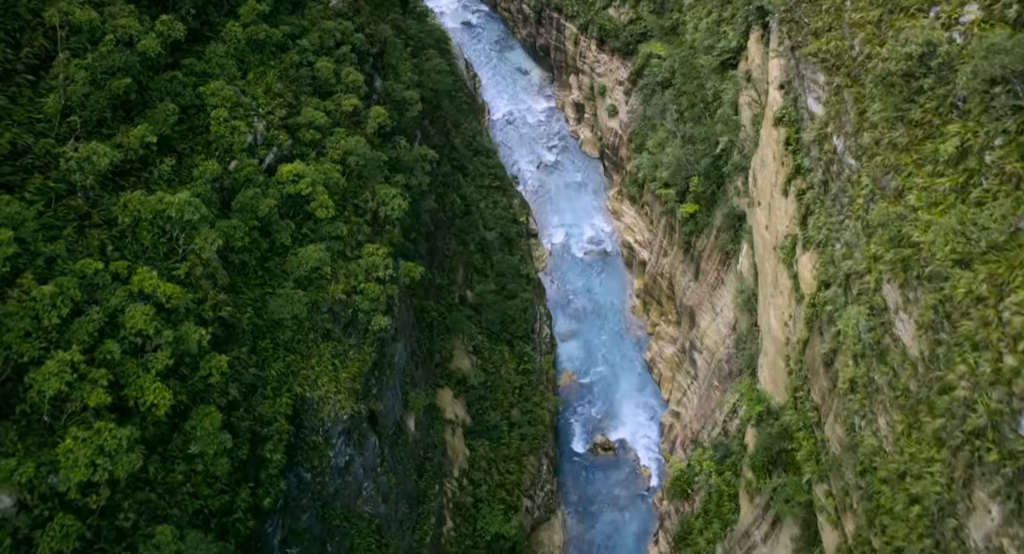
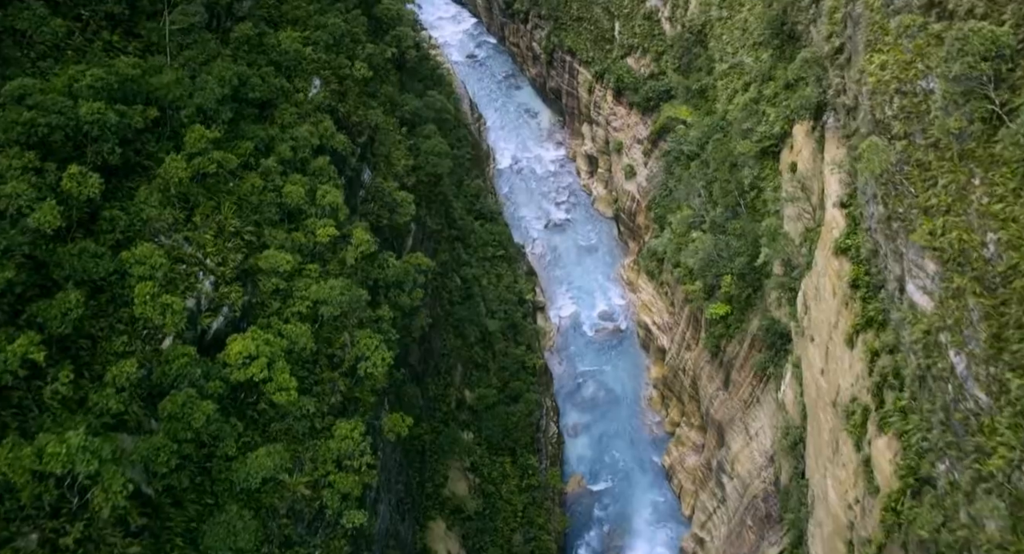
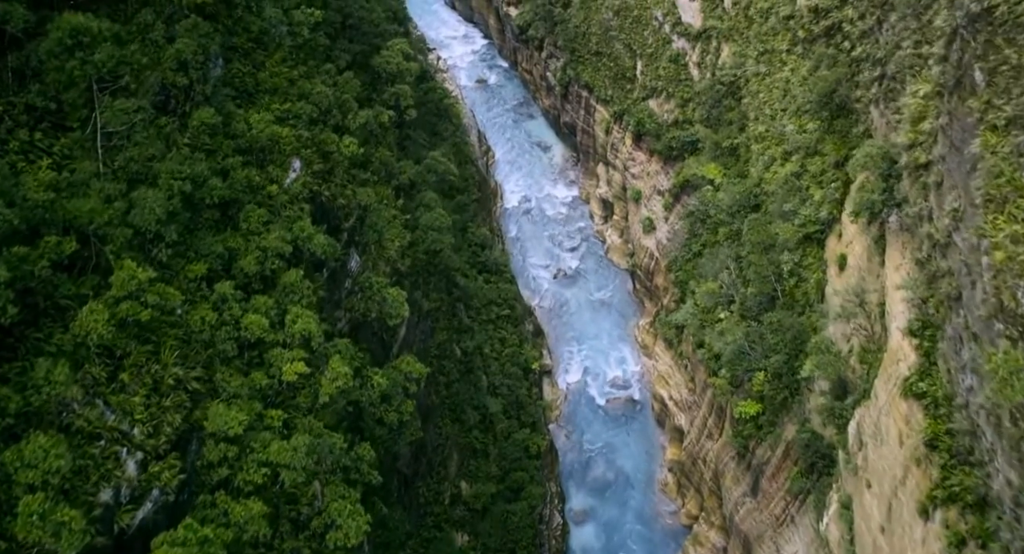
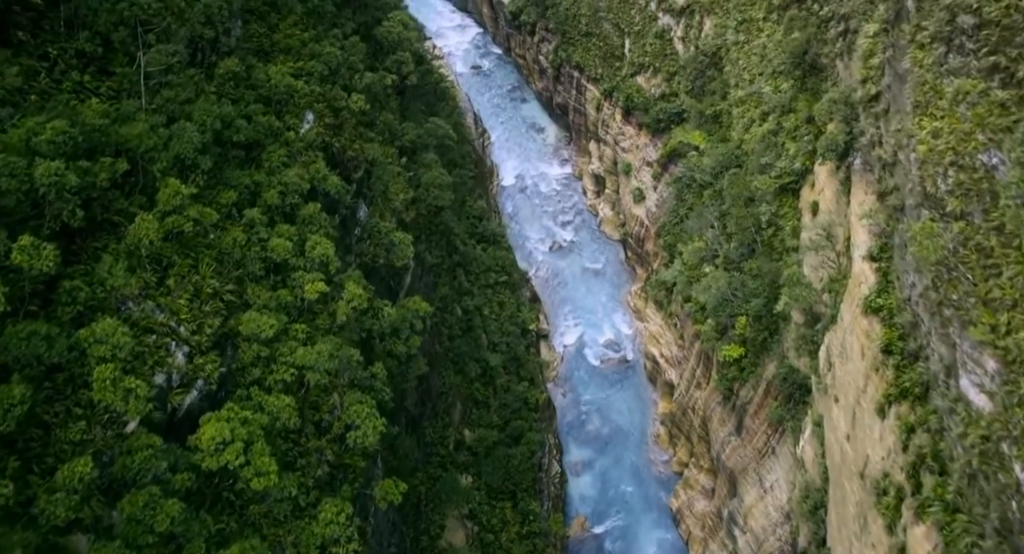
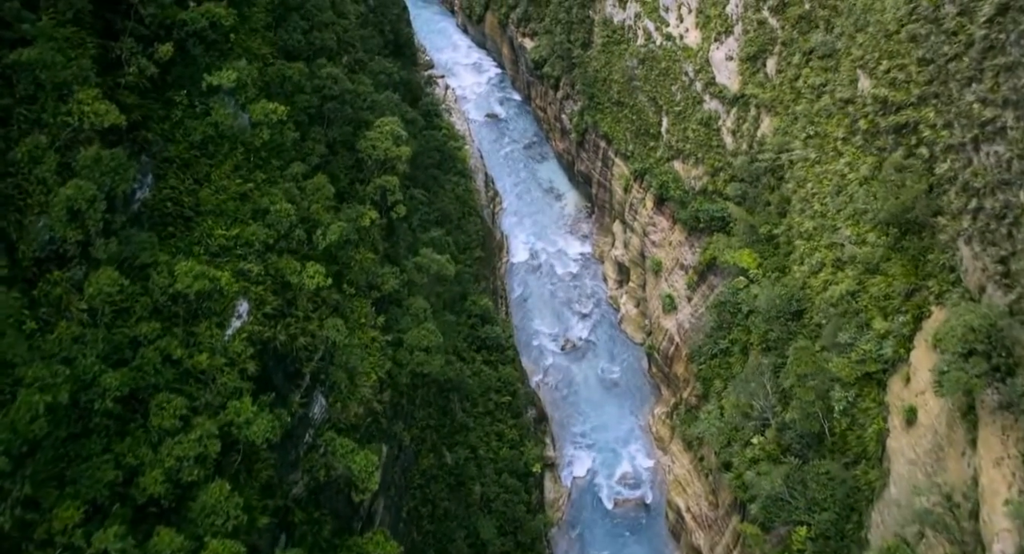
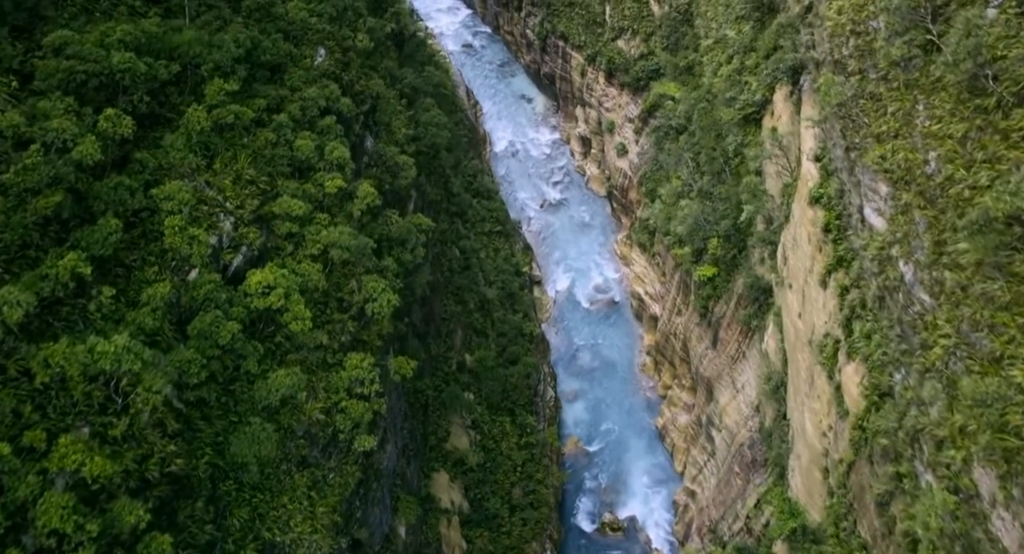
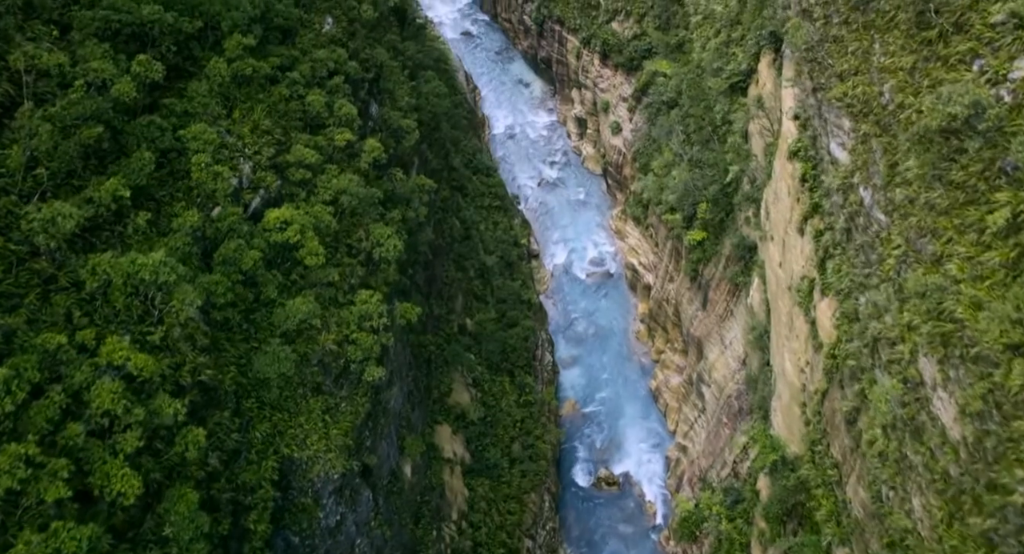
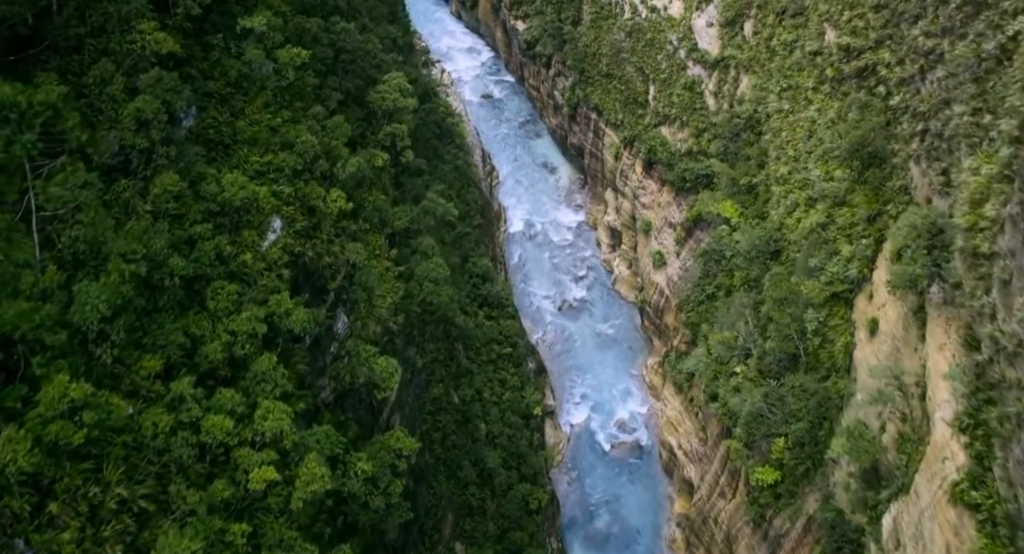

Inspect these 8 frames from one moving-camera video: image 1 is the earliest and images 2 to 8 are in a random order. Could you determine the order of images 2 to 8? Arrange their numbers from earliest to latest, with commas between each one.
7, 6, 2, 4, 3, 8, 5
